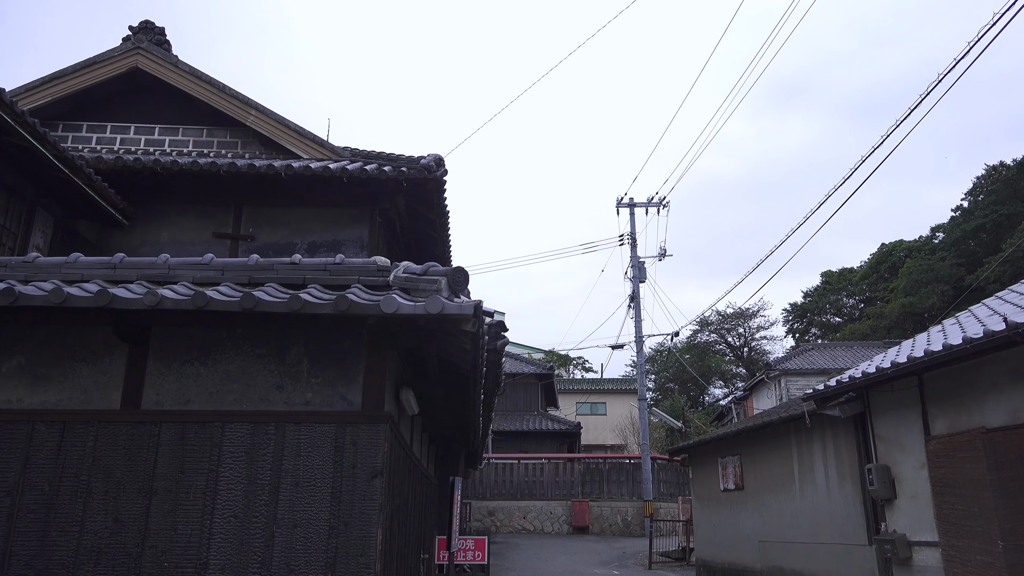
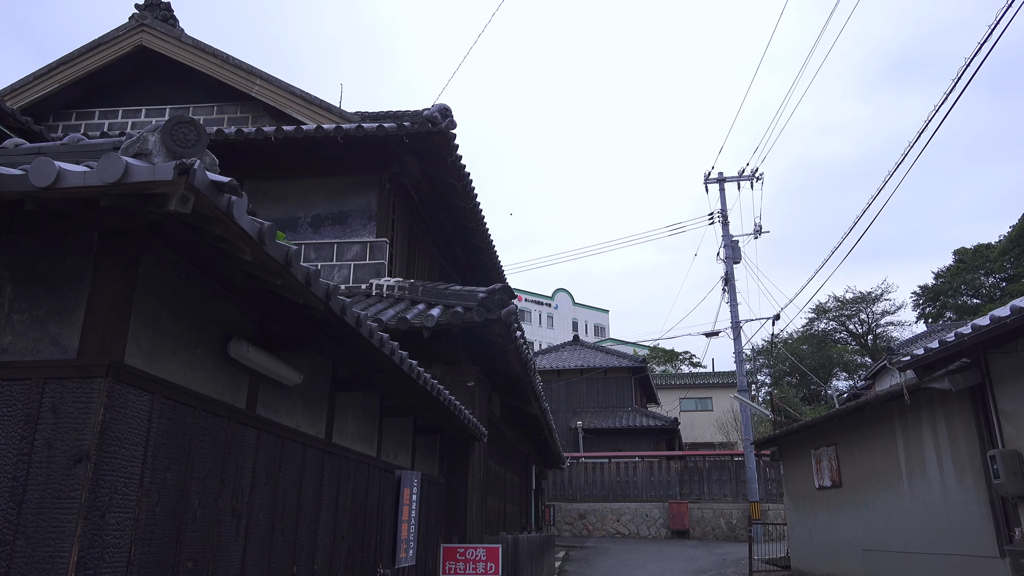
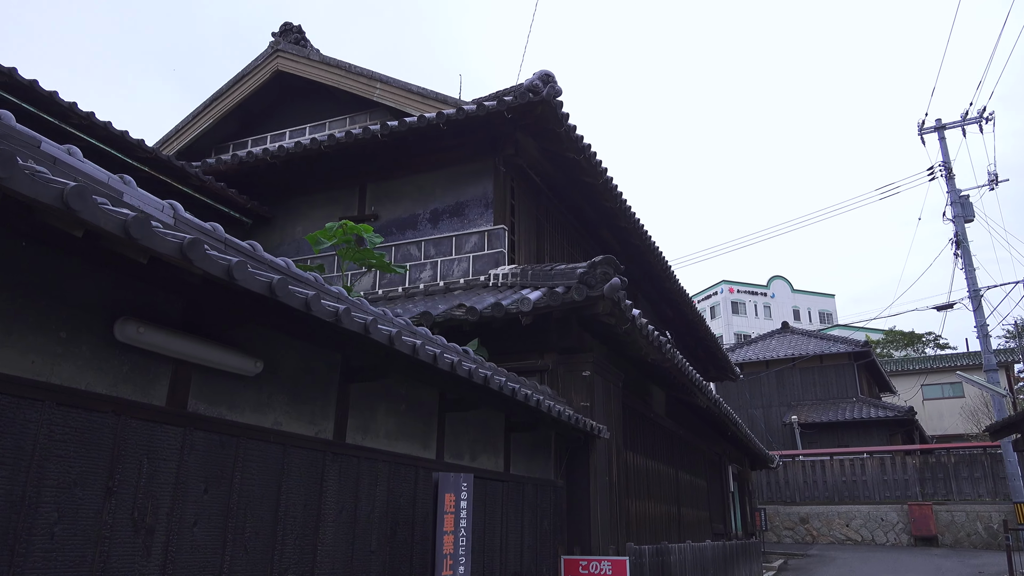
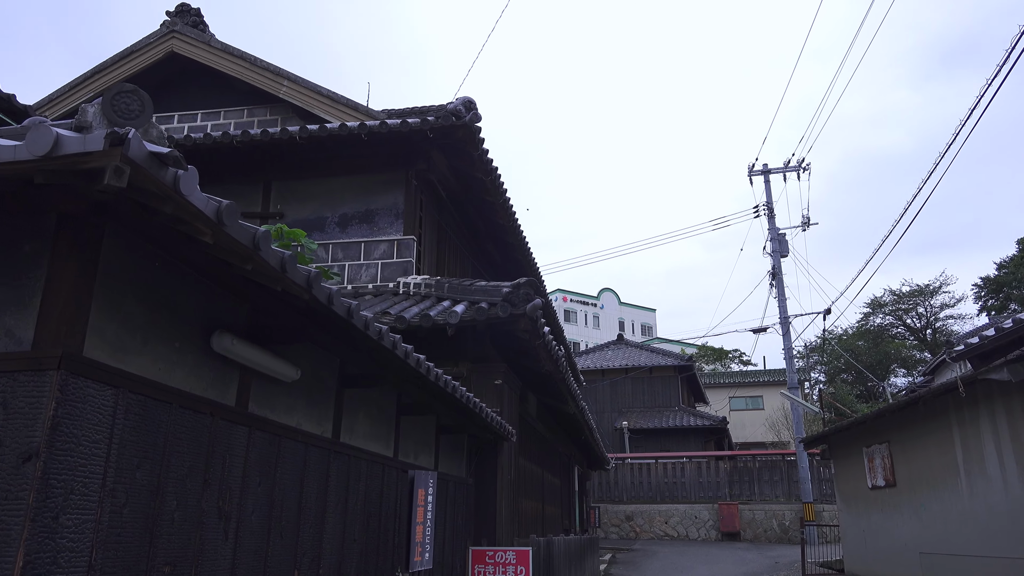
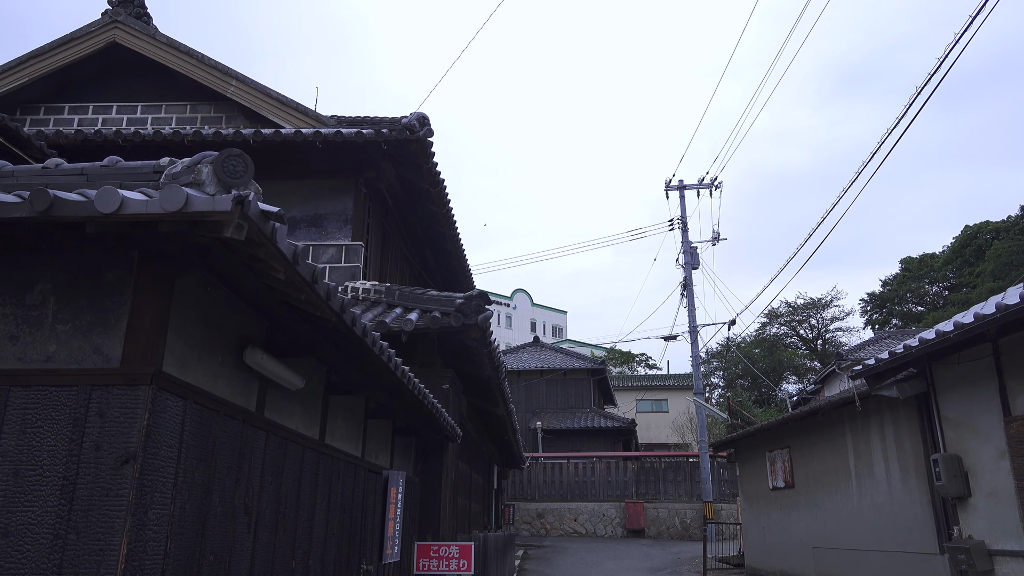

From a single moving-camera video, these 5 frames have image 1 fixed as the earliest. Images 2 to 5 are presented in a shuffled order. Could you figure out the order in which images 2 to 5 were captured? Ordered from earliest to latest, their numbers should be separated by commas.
5, 2, 4, 3
